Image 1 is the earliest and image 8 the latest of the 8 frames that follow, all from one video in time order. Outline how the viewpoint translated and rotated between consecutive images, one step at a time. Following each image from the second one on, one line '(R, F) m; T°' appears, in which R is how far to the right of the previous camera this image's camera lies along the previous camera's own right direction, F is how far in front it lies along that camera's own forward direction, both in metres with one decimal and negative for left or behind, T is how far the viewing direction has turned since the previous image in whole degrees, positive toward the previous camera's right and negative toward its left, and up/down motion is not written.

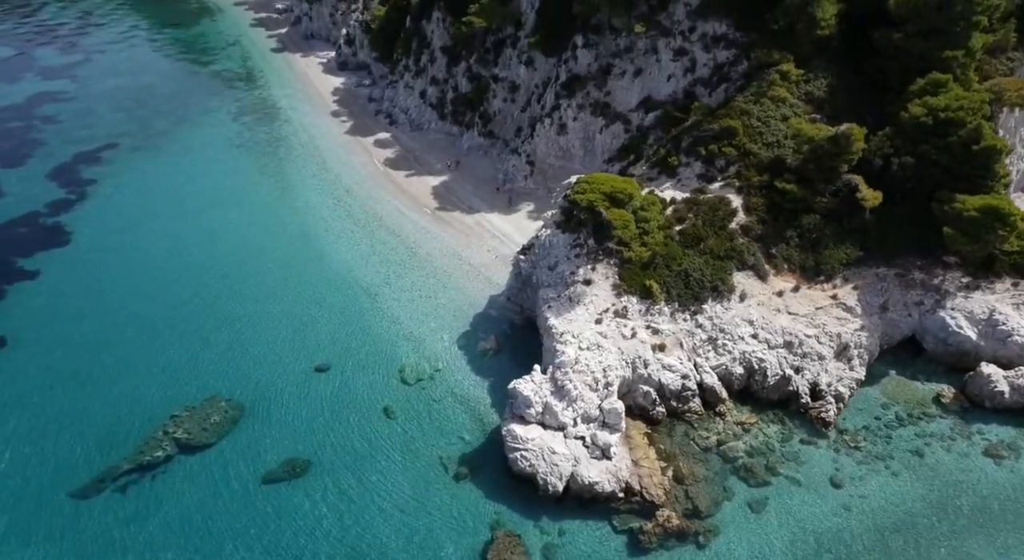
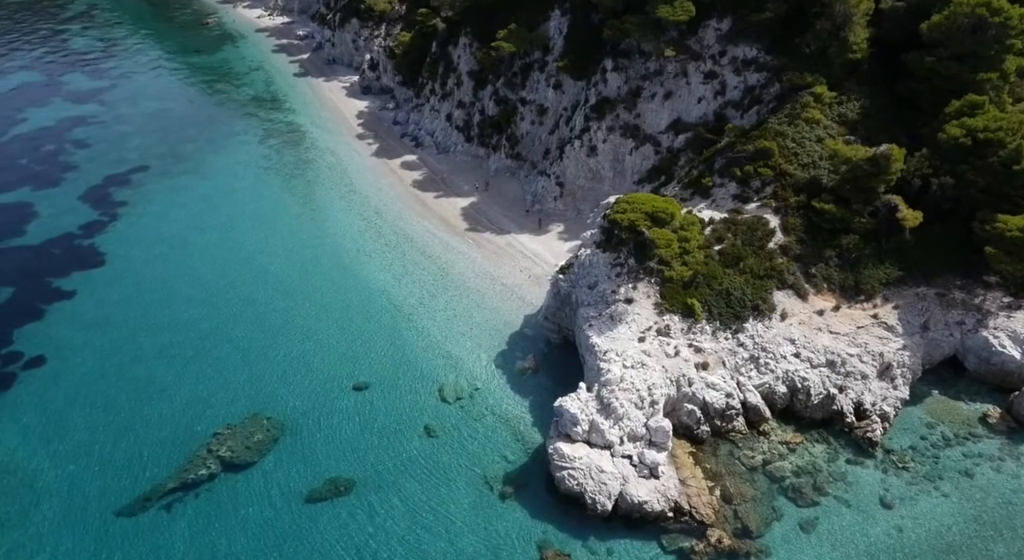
(-1.6, -0.2) m; 0°
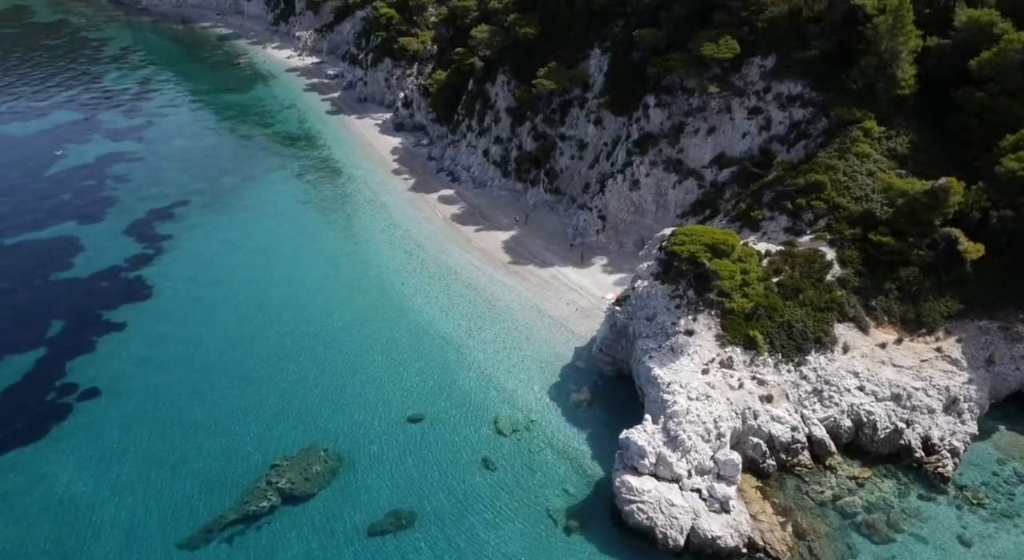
(-2.2, -0.1) m; -1°
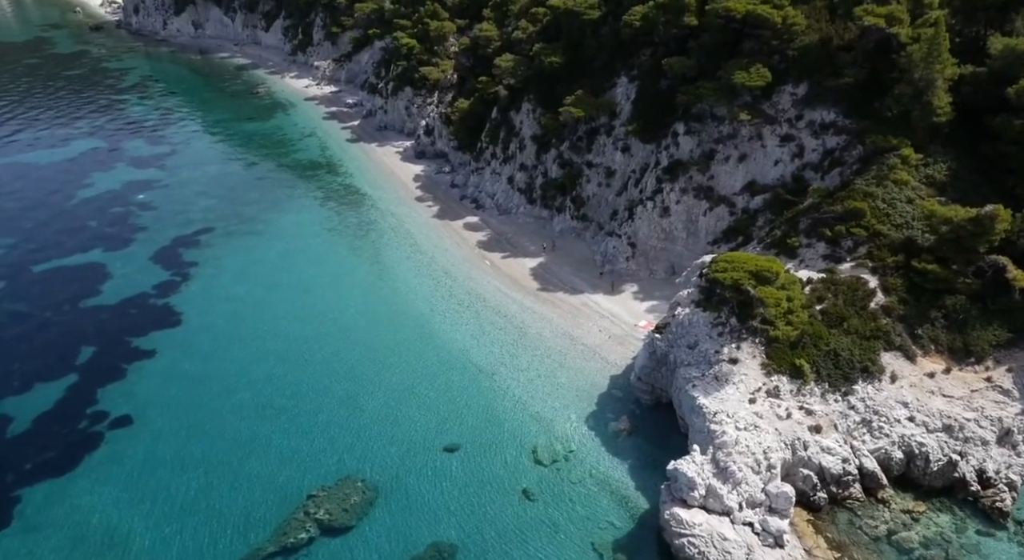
(-1.5, +0.2) m; 0°
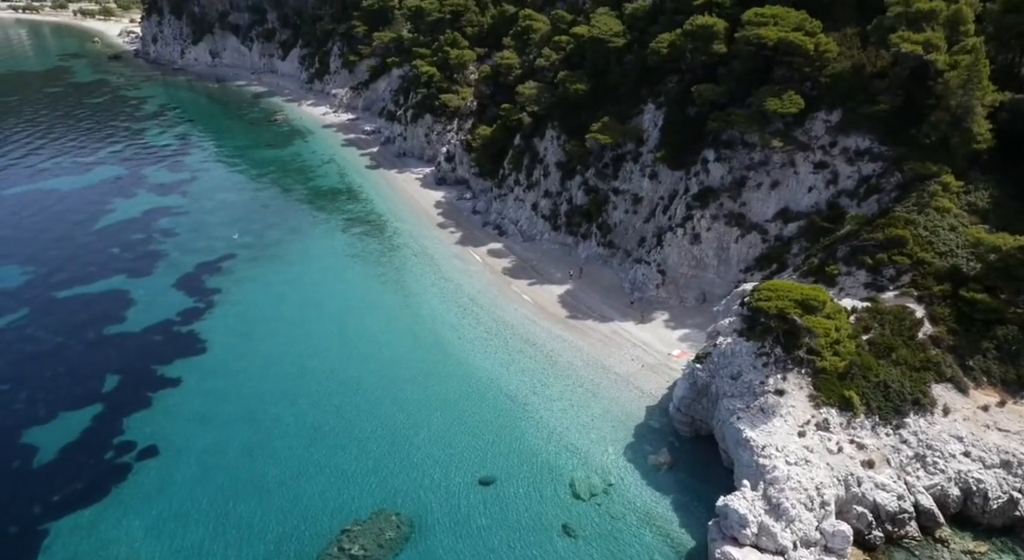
(-1.4, +0.5) m; -1°
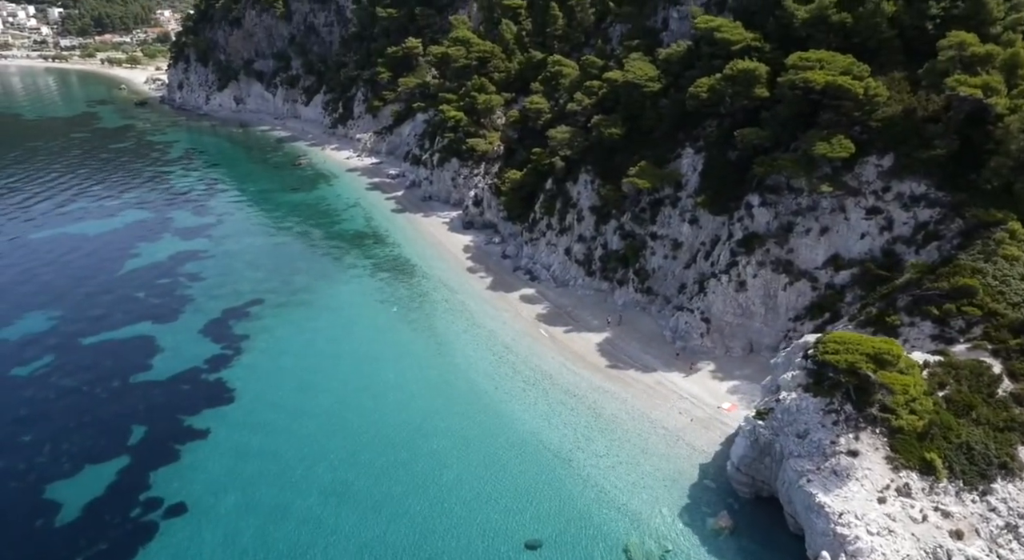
(-1.6, +1.1) m; -1°
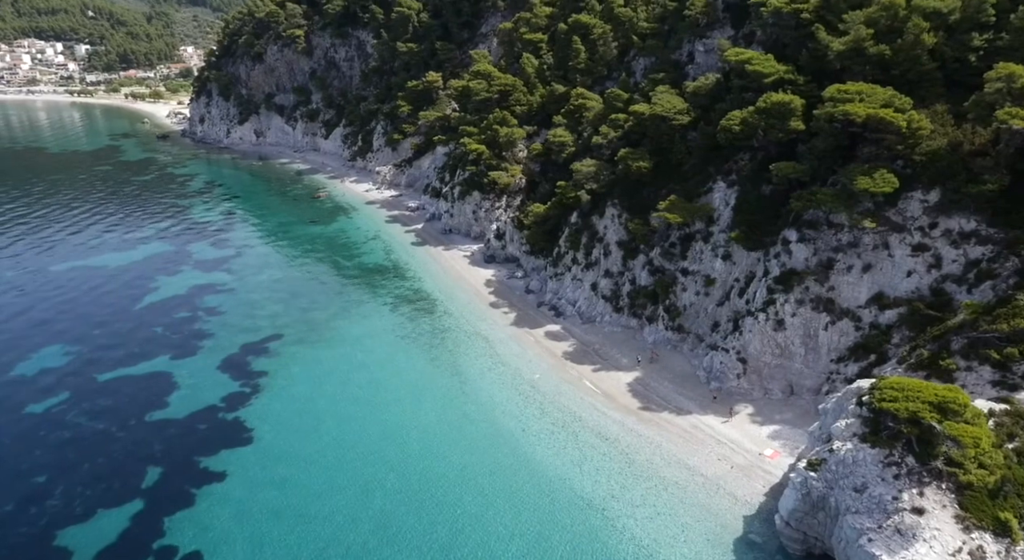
(-0.9, +1.1) m; -1°
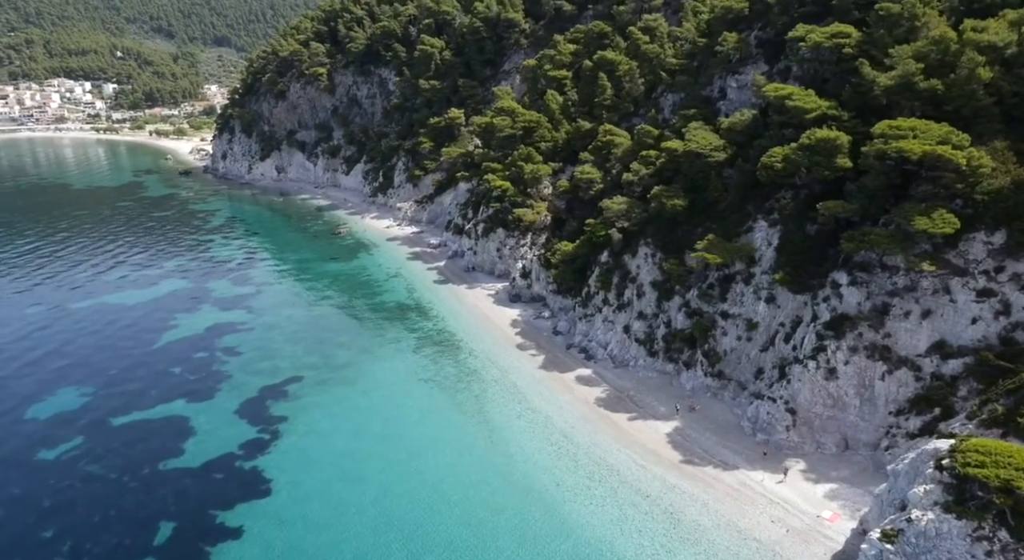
(-1.0, +1.6) m; -1°
